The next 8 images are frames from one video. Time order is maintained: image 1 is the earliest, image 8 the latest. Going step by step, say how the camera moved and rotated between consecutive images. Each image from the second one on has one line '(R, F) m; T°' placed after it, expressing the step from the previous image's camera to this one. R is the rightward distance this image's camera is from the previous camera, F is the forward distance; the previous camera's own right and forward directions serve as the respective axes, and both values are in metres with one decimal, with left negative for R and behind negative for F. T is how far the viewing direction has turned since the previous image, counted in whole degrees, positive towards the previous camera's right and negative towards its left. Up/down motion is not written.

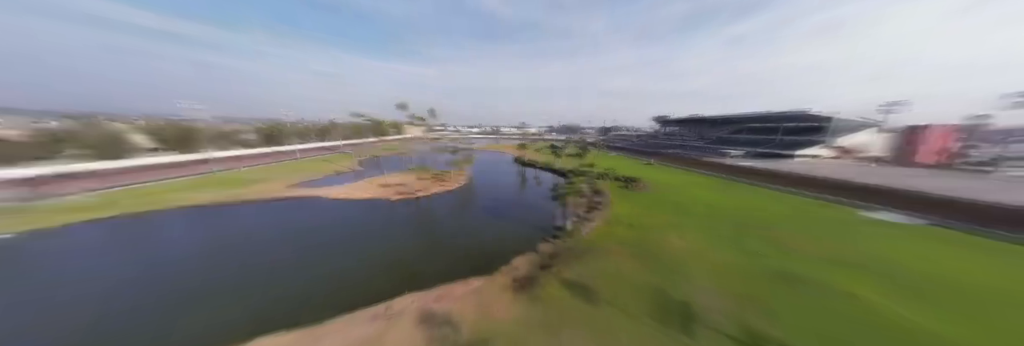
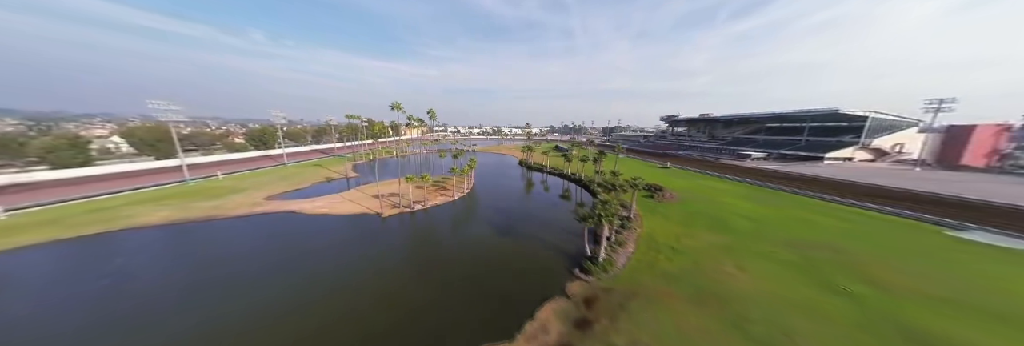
(-1.5, +4.9) m; 0°
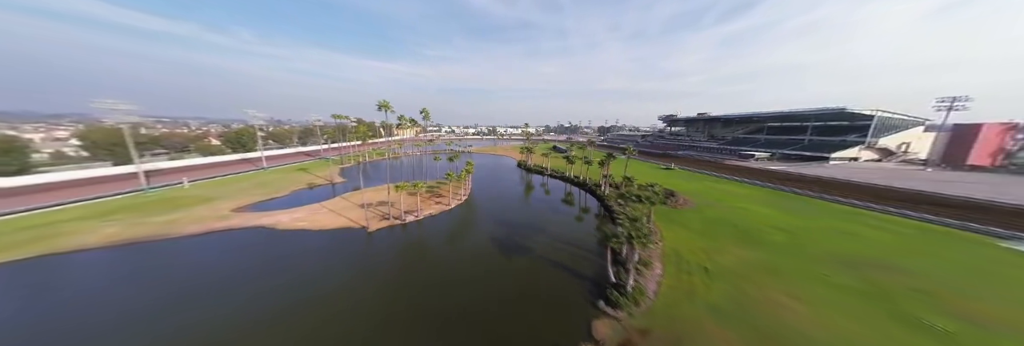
(-1.1, +3.4) m; +1°
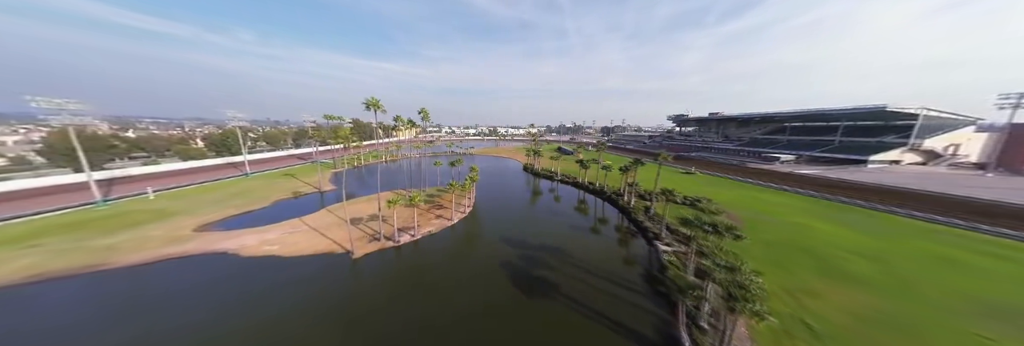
(-1.8, +5.1) m; 0°
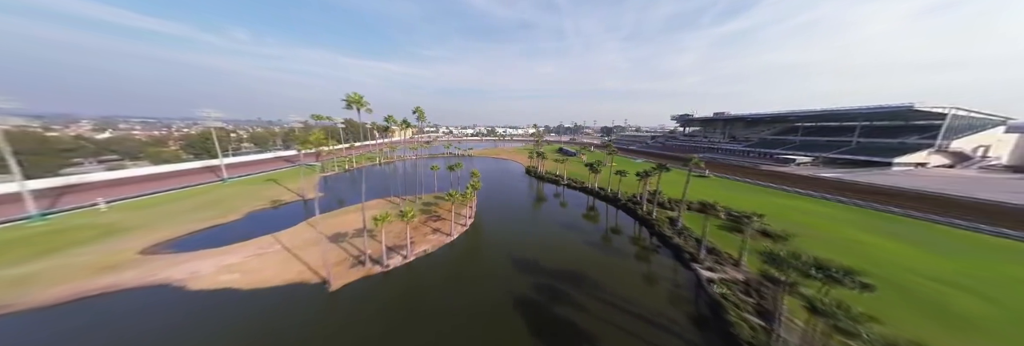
(-1.3, +3.9) m; +1°
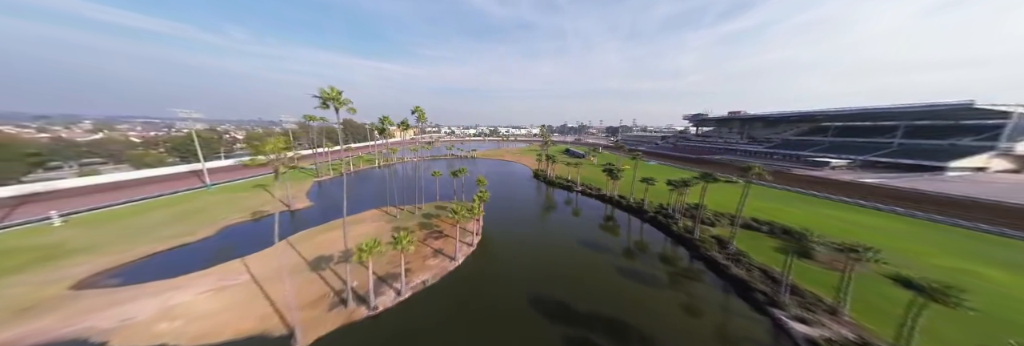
(-1.6, +4.5) m; -1°
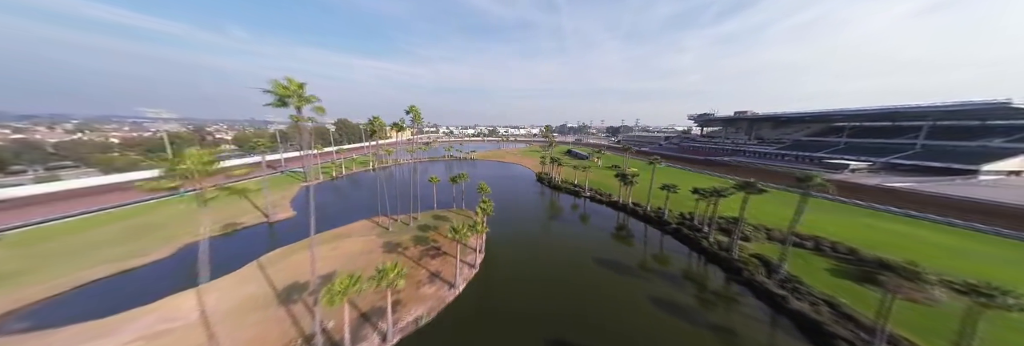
(-1.1, +3.5) m; 0°
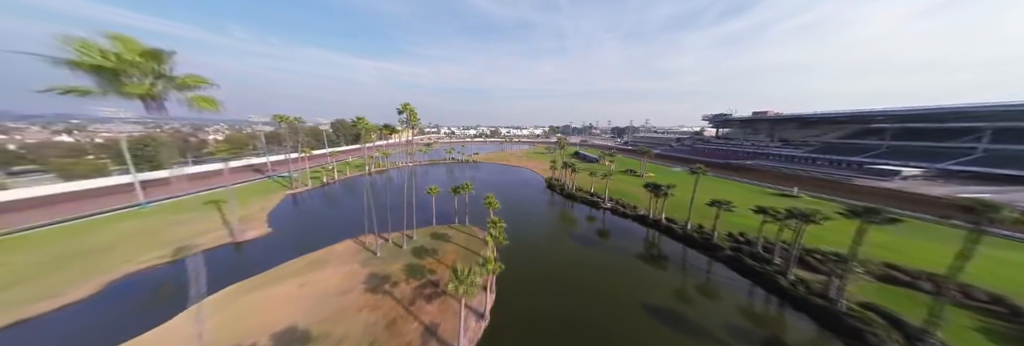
(-1.6, +5.4) m; 0°
